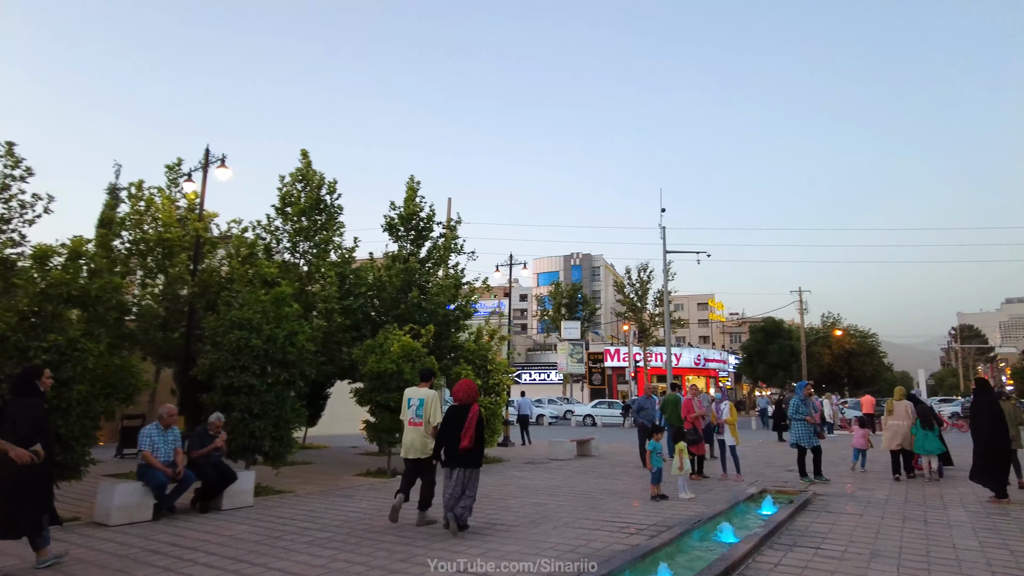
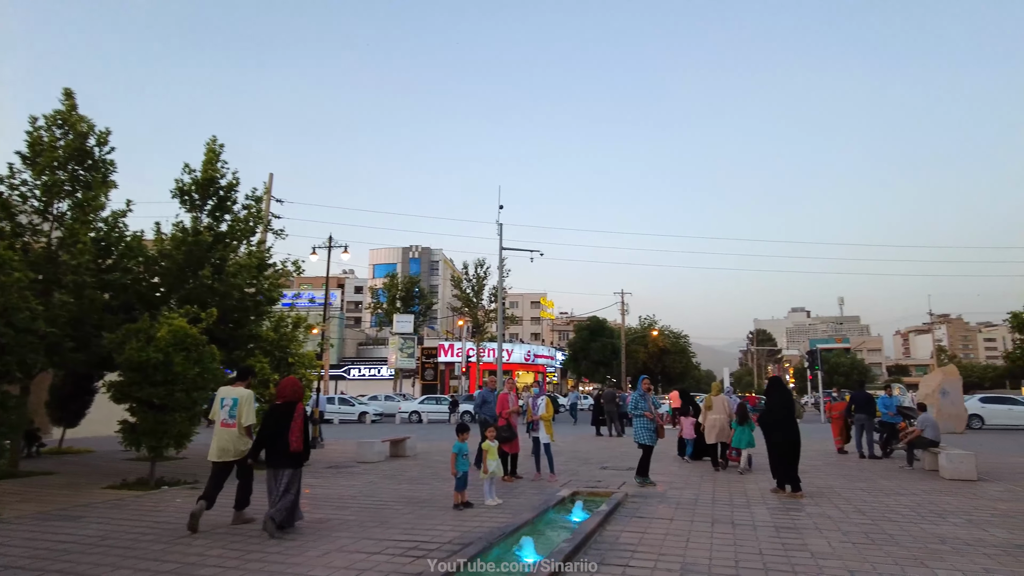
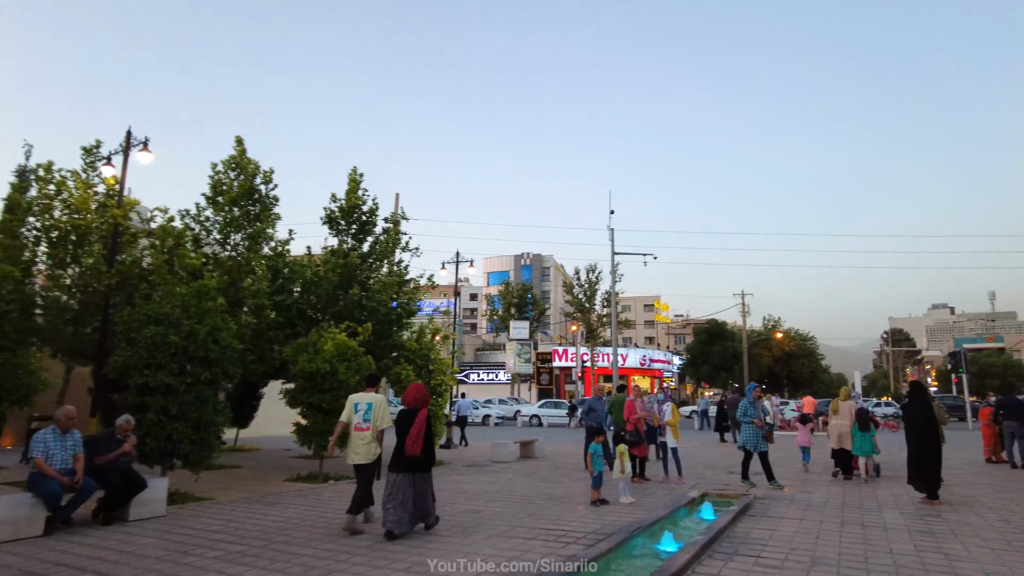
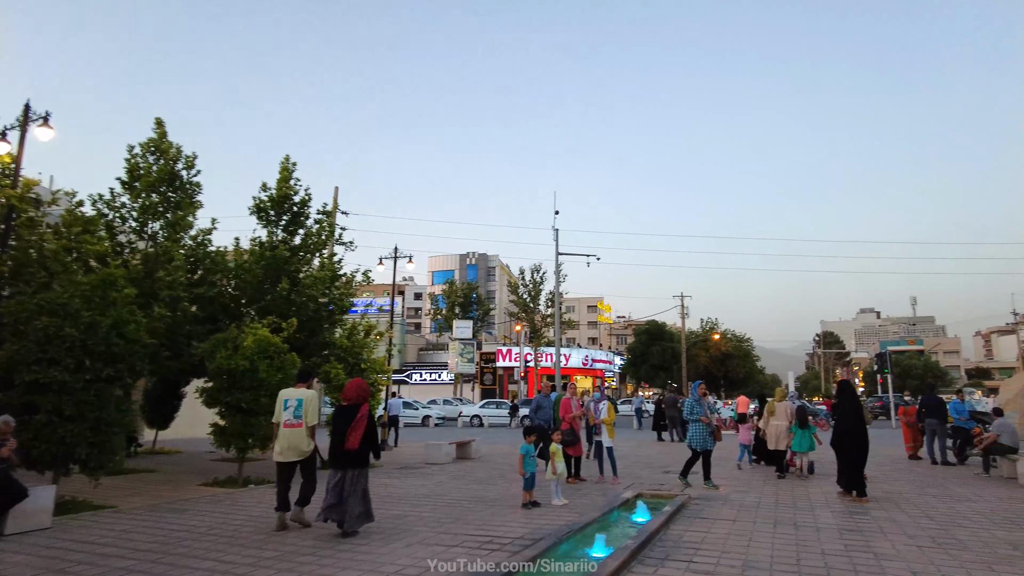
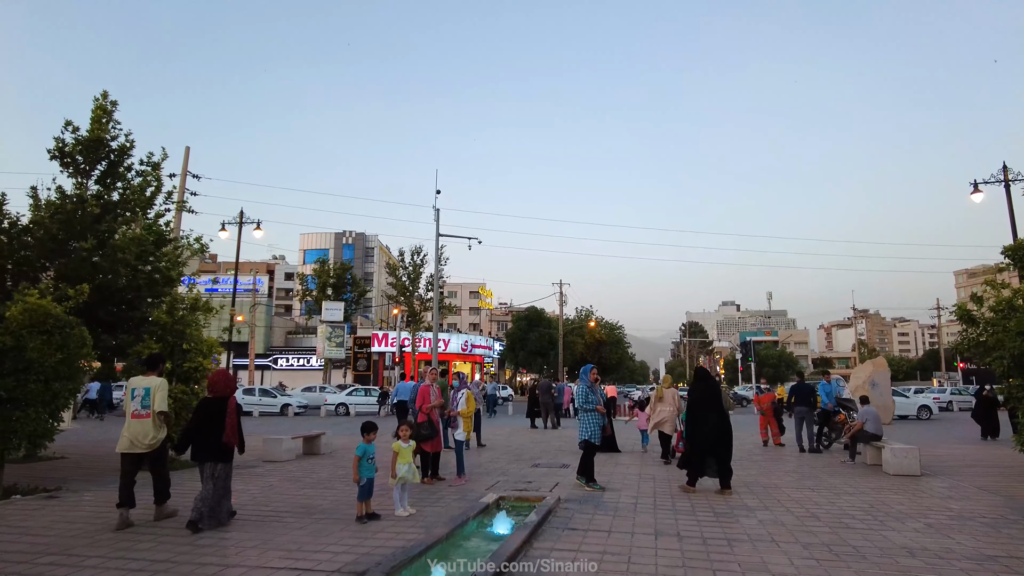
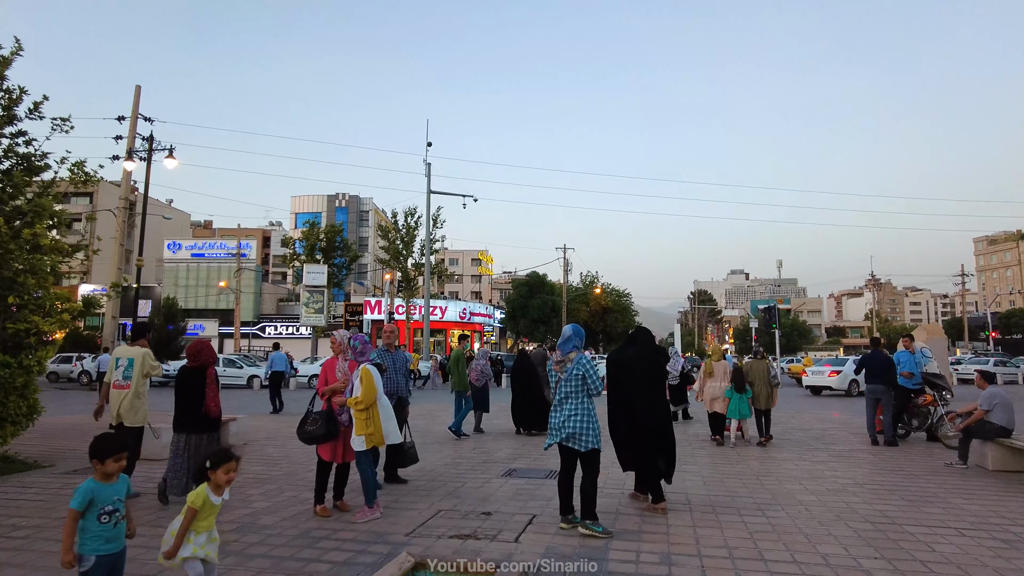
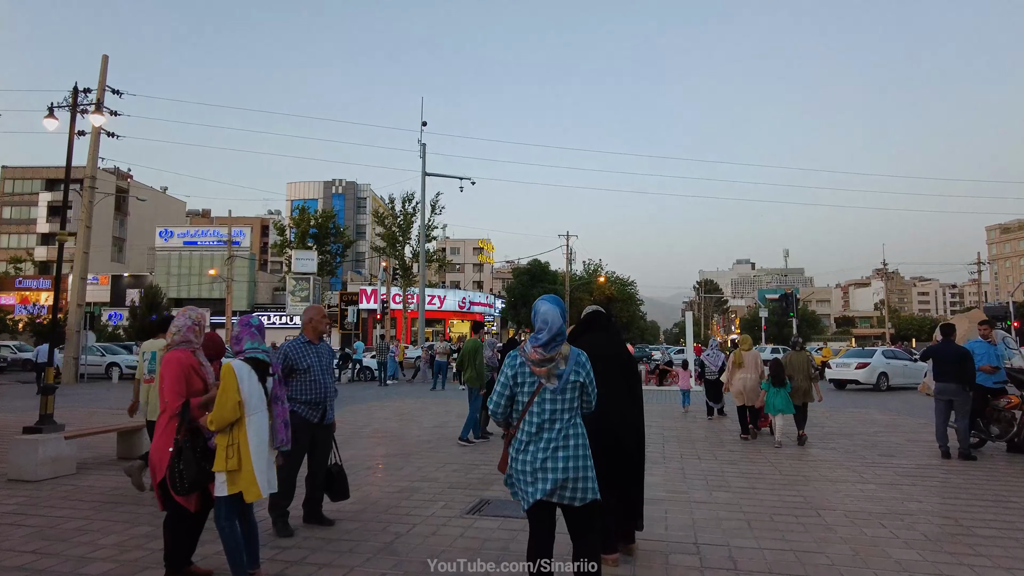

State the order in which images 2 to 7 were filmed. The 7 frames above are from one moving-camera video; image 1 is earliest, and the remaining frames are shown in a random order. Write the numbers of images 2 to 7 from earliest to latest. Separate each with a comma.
3, 4, 2, 5, 6, 7
